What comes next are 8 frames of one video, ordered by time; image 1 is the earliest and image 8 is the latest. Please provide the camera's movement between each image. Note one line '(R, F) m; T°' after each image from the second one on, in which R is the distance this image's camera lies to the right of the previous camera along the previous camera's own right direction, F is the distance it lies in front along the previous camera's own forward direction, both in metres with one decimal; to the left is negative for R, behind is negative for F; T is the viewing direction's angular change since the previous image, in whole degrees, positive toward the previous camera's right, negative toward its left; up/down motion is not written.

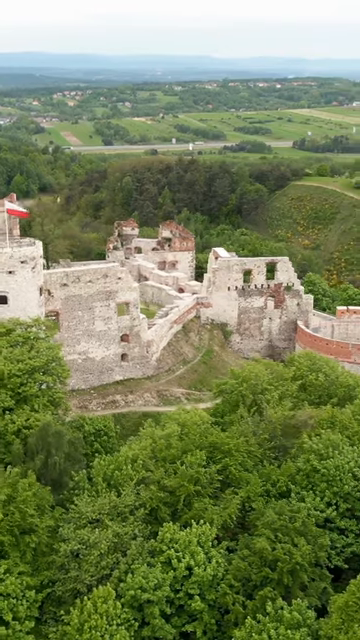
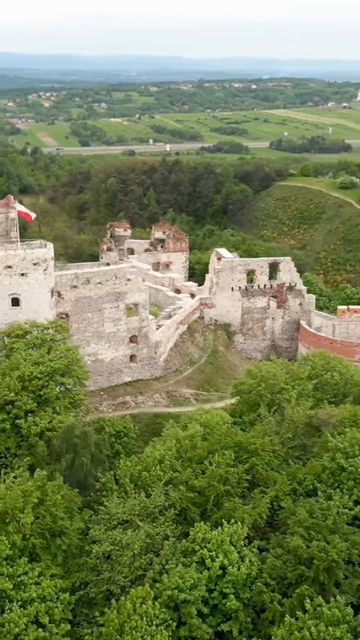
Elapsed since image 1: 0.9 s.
(-1.3, -0.1) m; +2°
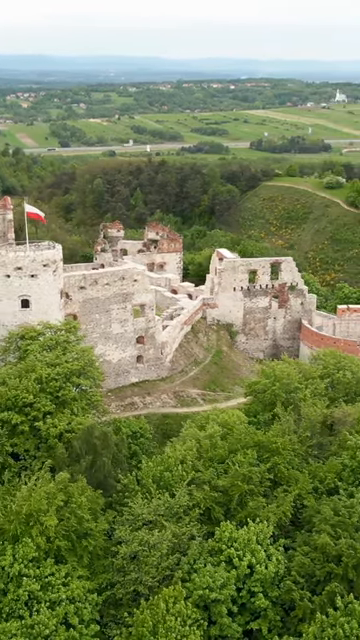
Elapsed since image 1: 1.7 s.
(-1.1, -0.1) m; +1°
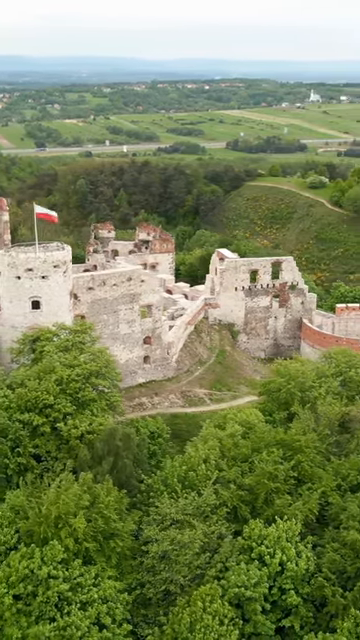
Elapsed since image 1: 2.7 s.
(-1.3, -0.1) m; +2°
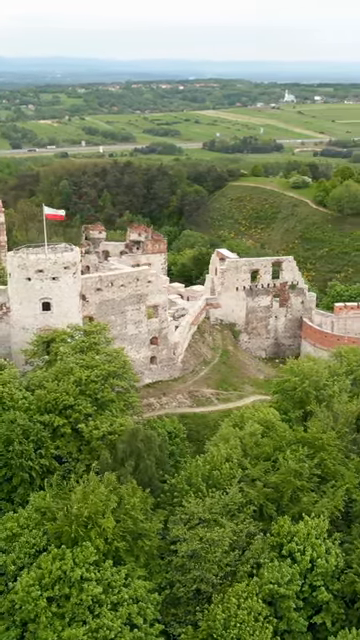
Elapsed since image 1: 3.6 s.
(-1.3, -0.1) m; +2°
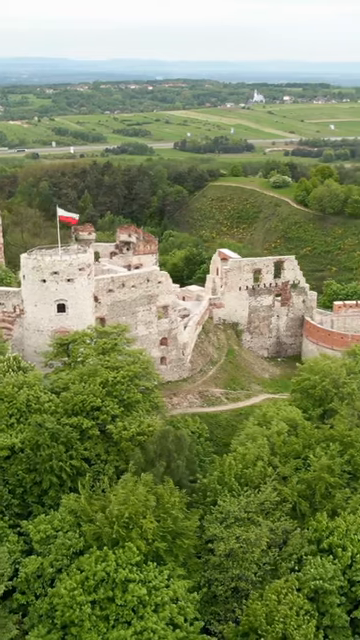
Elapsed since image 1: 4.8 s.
(-1.6, -0.1) m; +2°
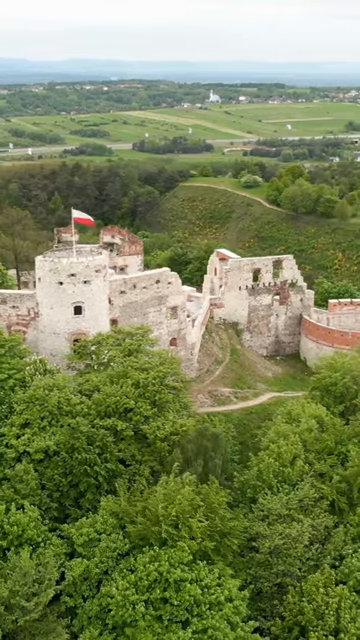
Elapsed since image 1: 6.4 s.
(-2.2, -0.1) m; +3°
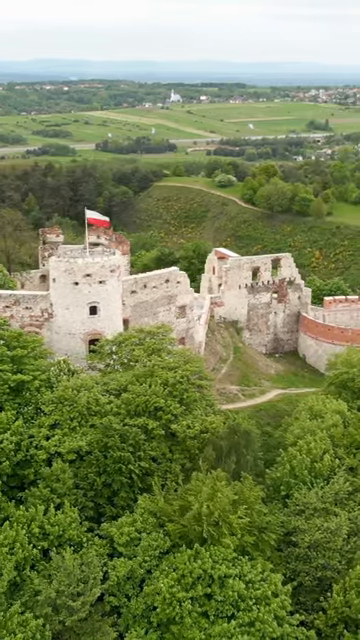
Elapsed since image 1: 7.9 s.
(-1.9, -0.1) m; +3°
